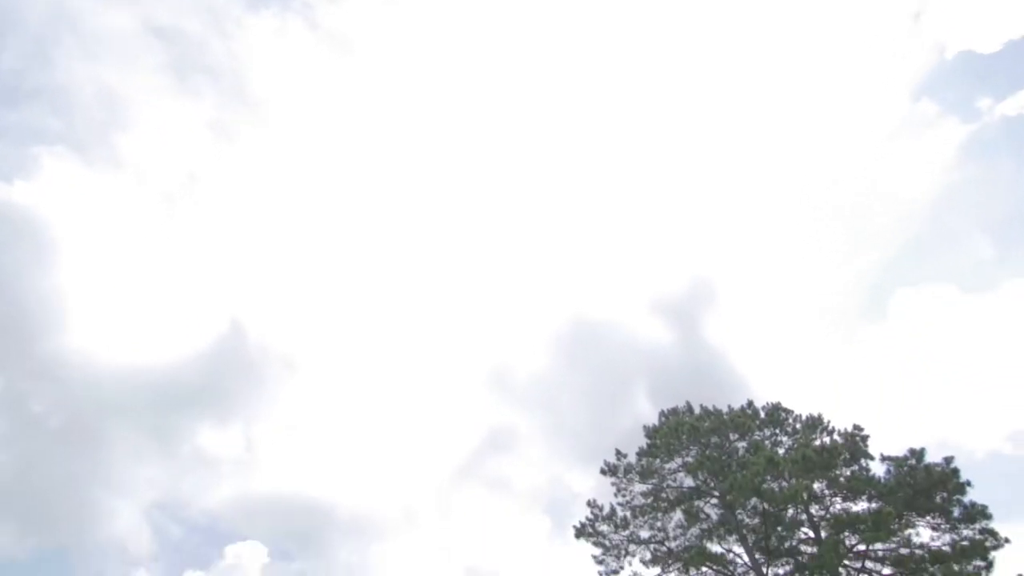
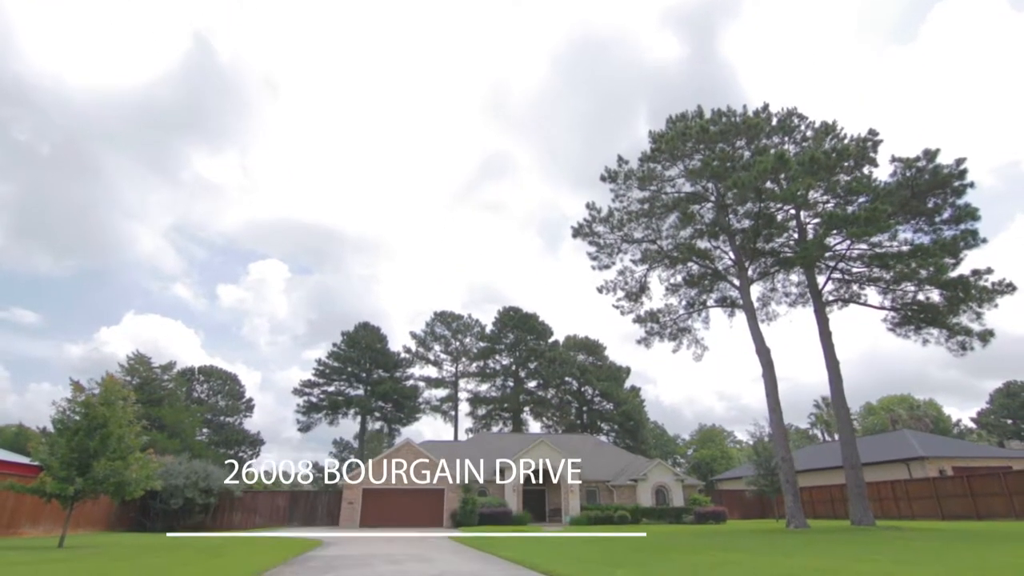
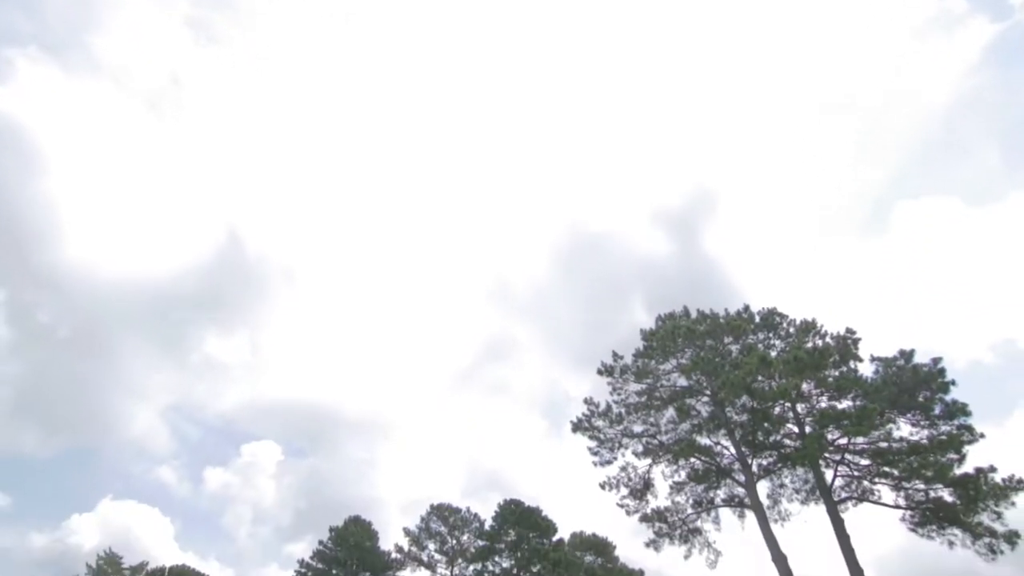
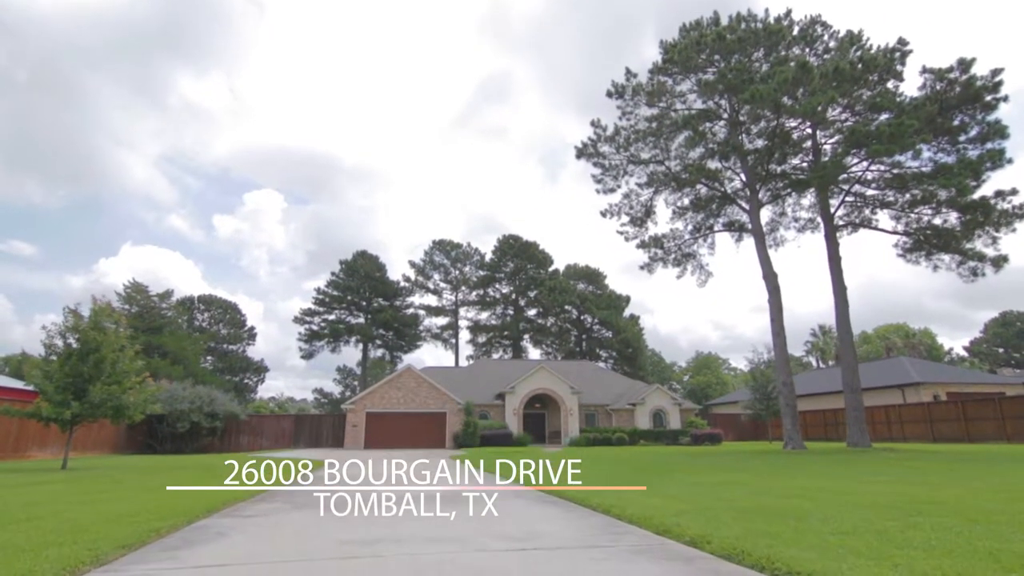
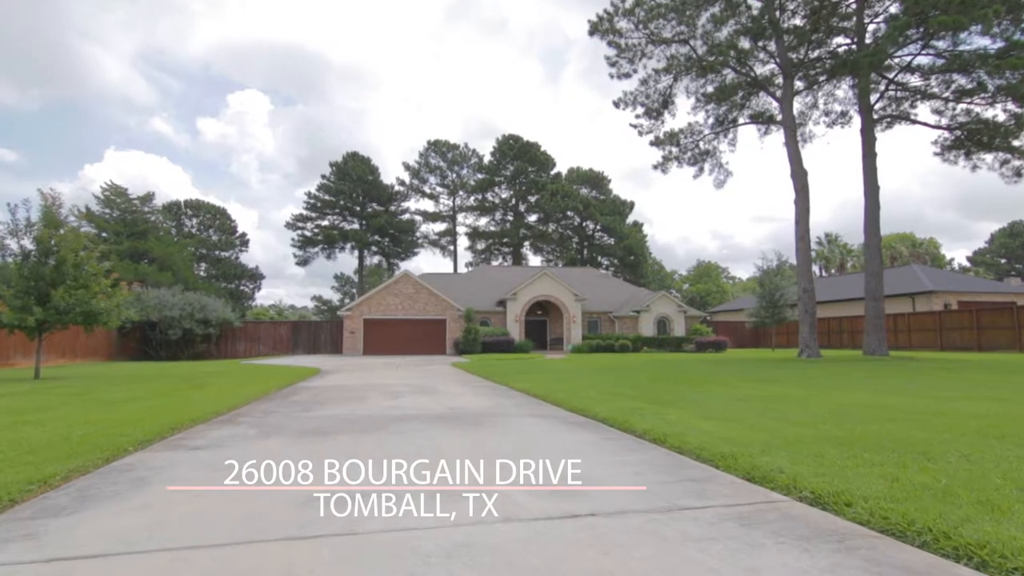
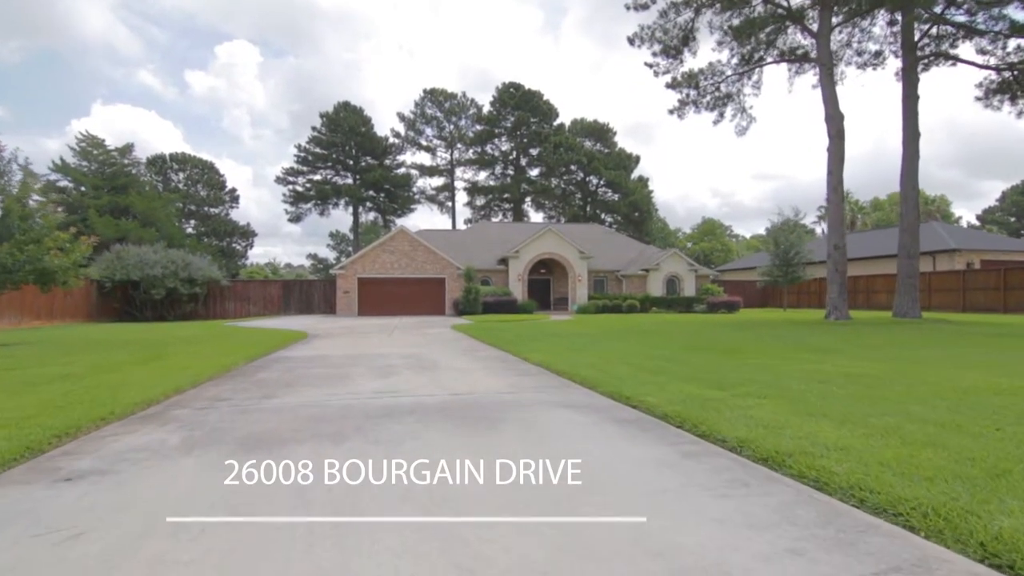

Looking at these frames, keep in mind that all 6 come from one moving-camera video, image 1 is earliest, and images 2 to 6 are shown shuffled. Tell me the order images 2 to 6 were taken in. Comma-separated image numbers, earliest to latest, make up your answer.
3, 2, 4, 5, 6
